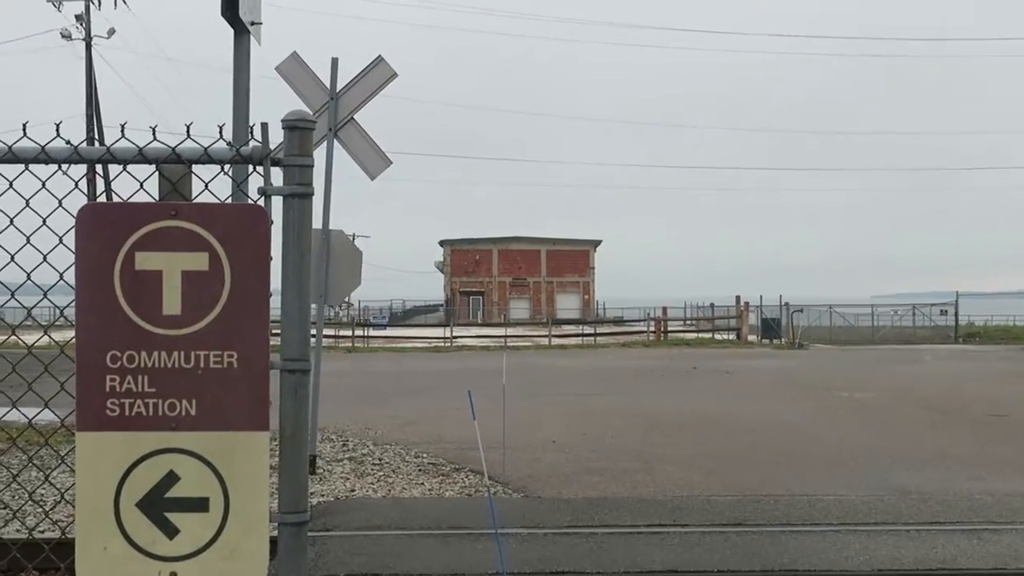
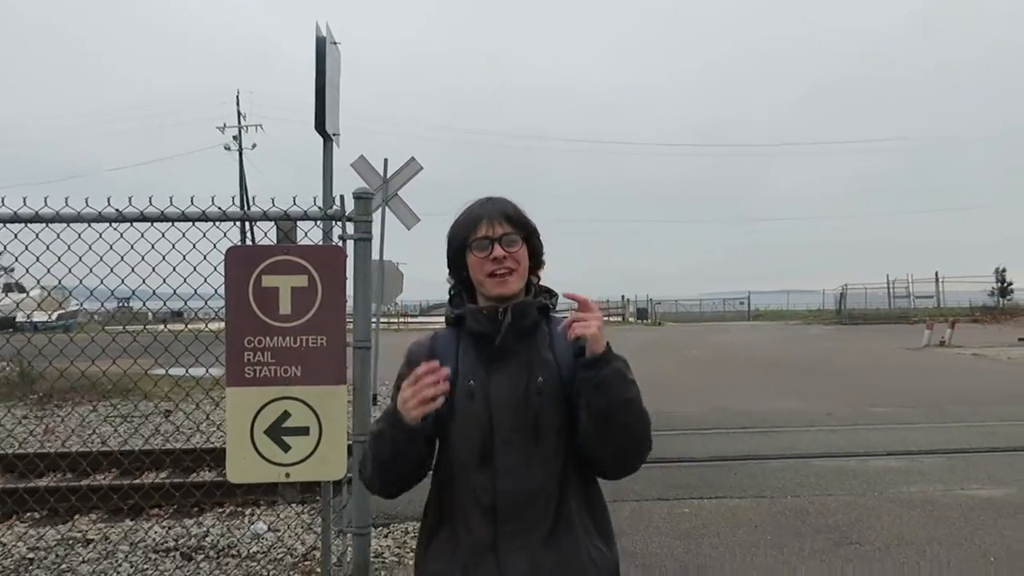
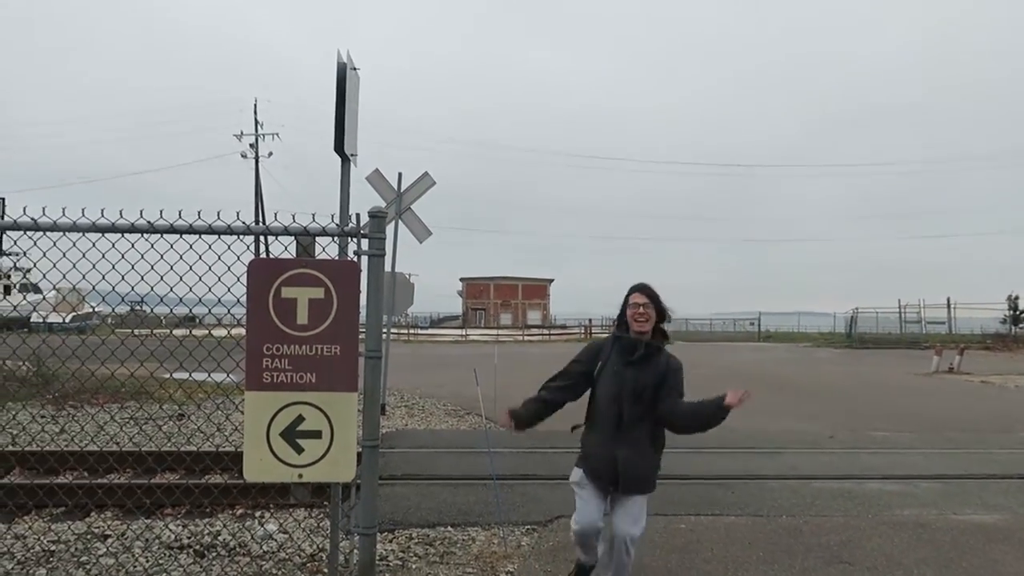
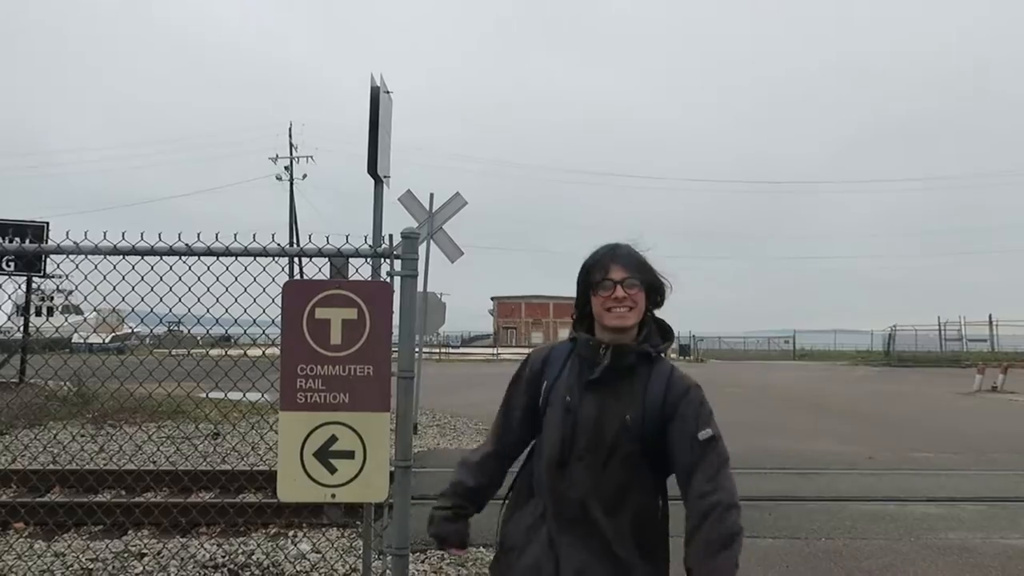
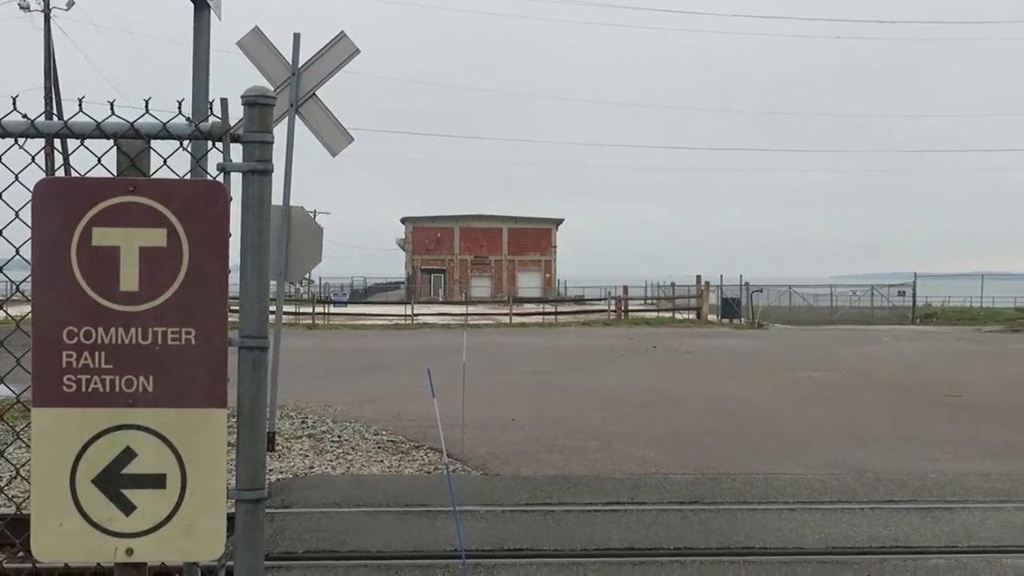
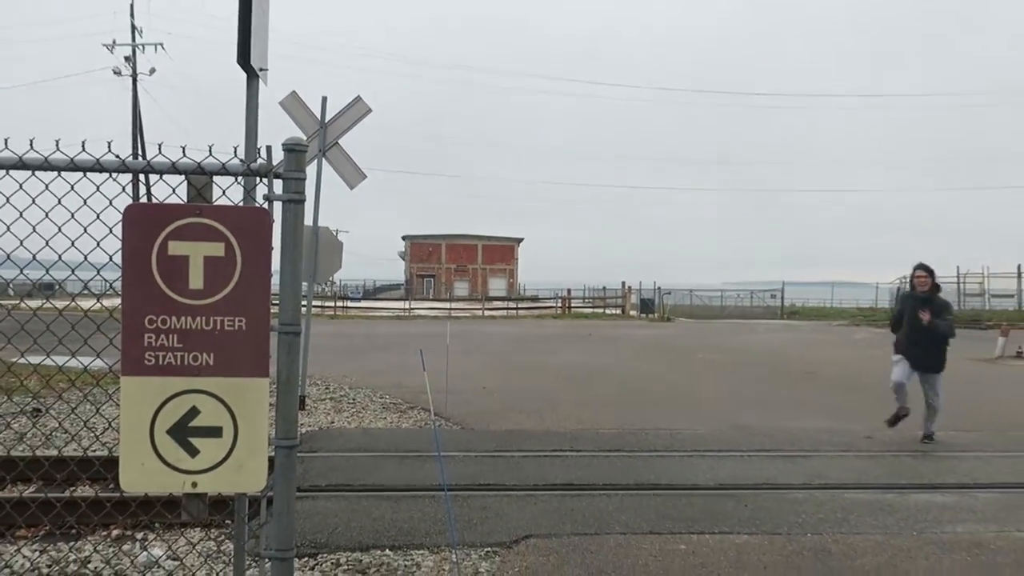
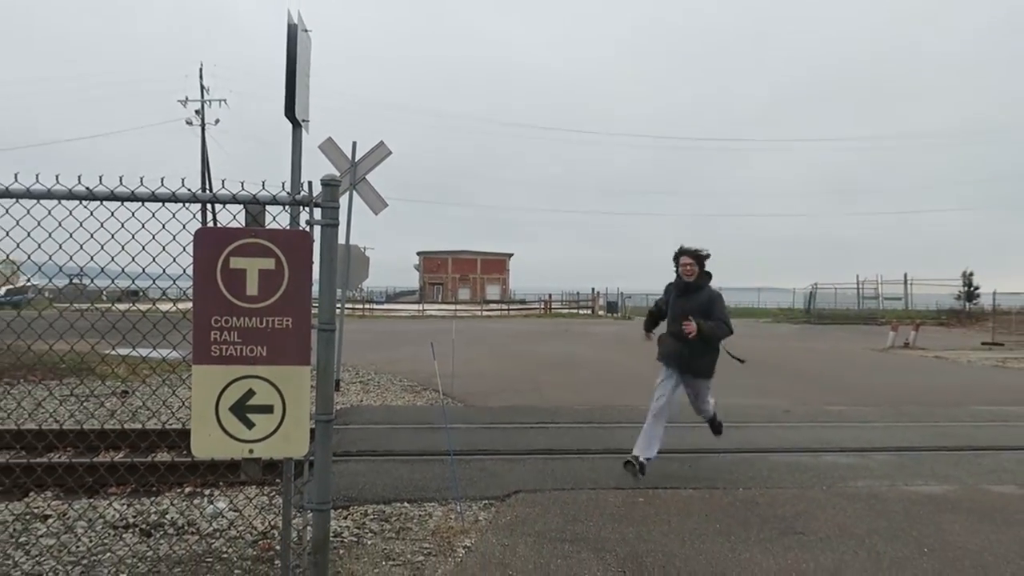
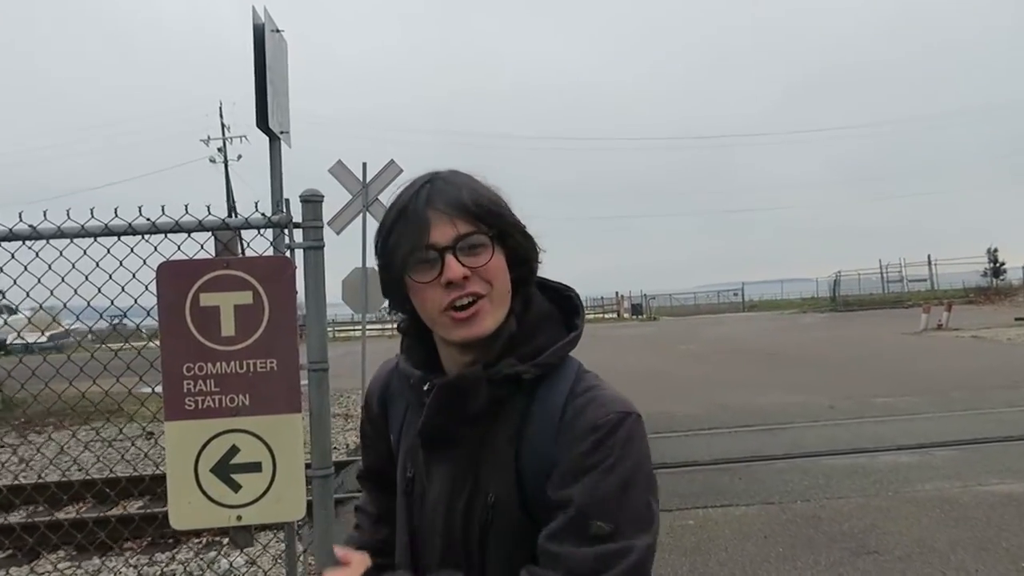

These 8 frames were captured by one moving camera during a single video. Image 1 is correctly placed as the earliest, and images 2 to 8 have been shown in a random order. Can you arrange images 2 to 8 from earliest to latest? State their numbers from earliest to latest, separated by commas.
5, 6, 7, 3, 4, 2, 8
